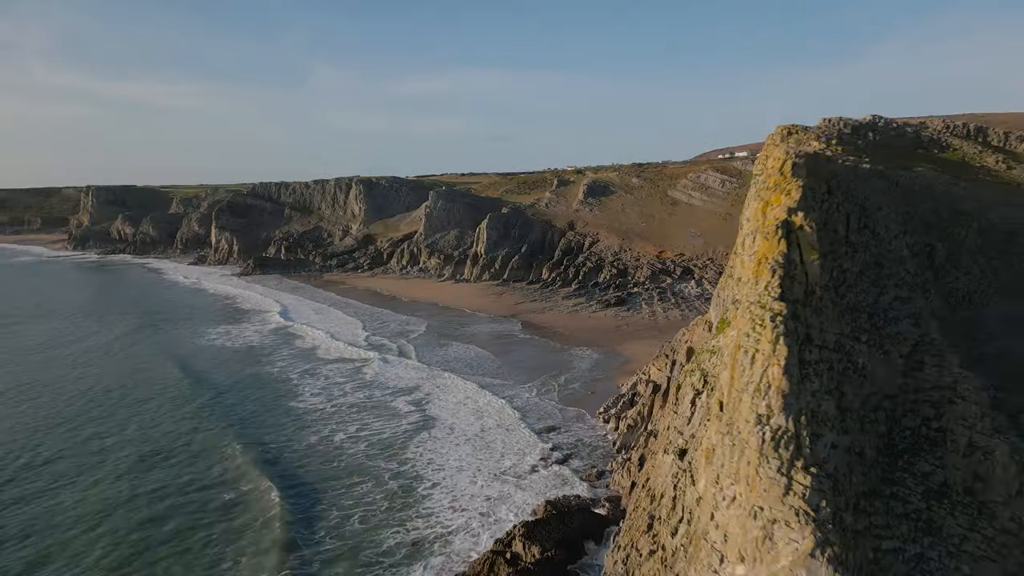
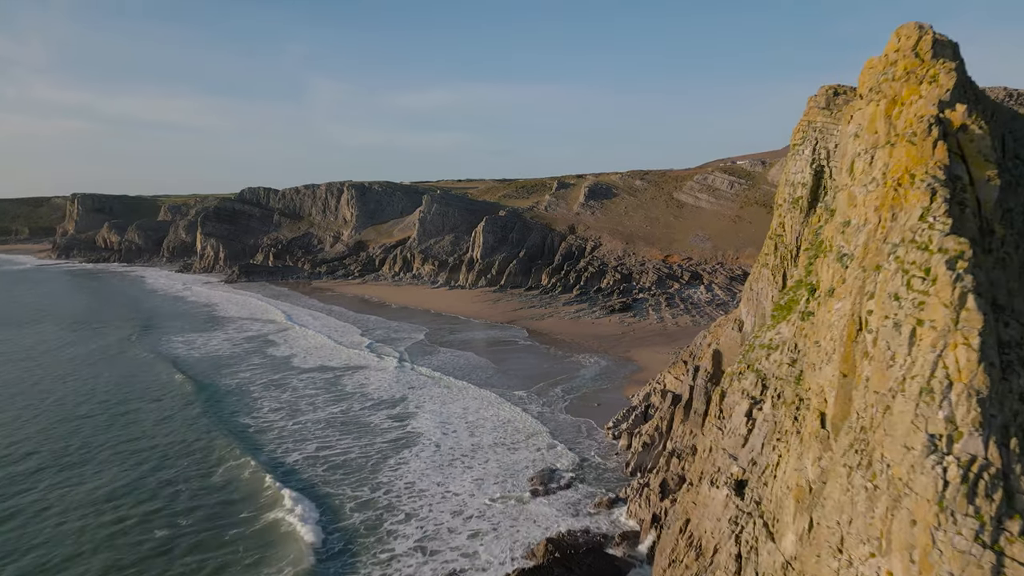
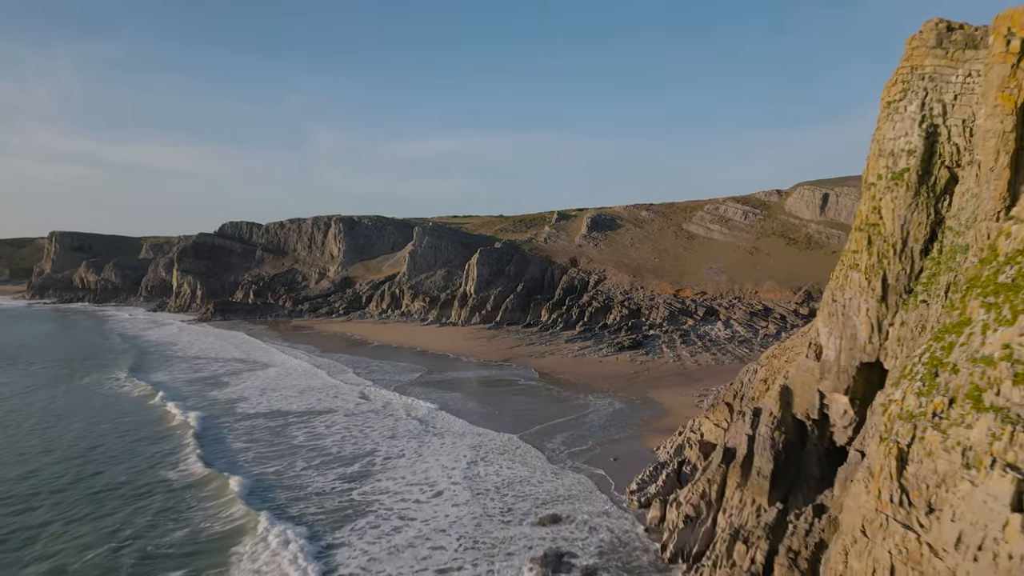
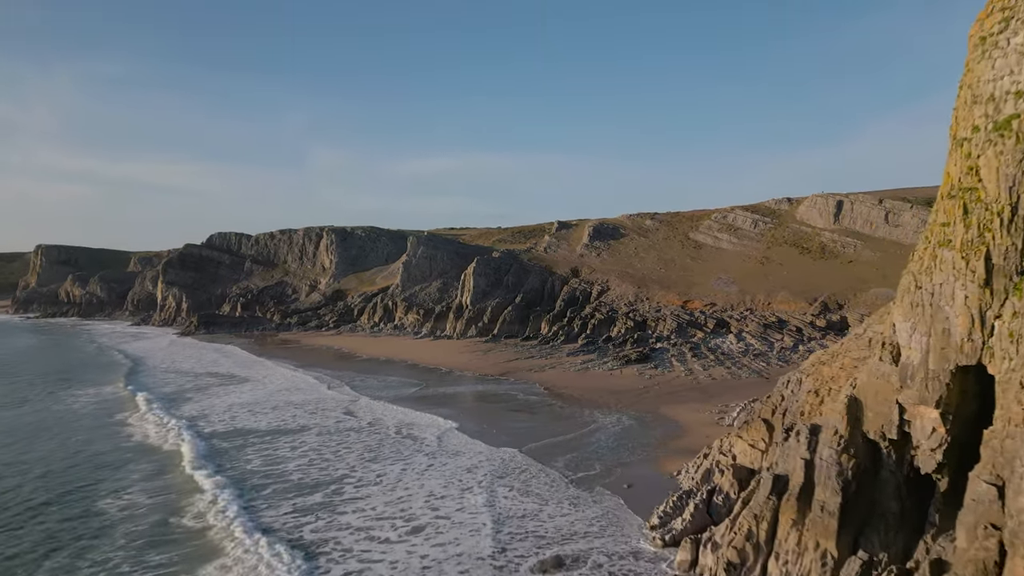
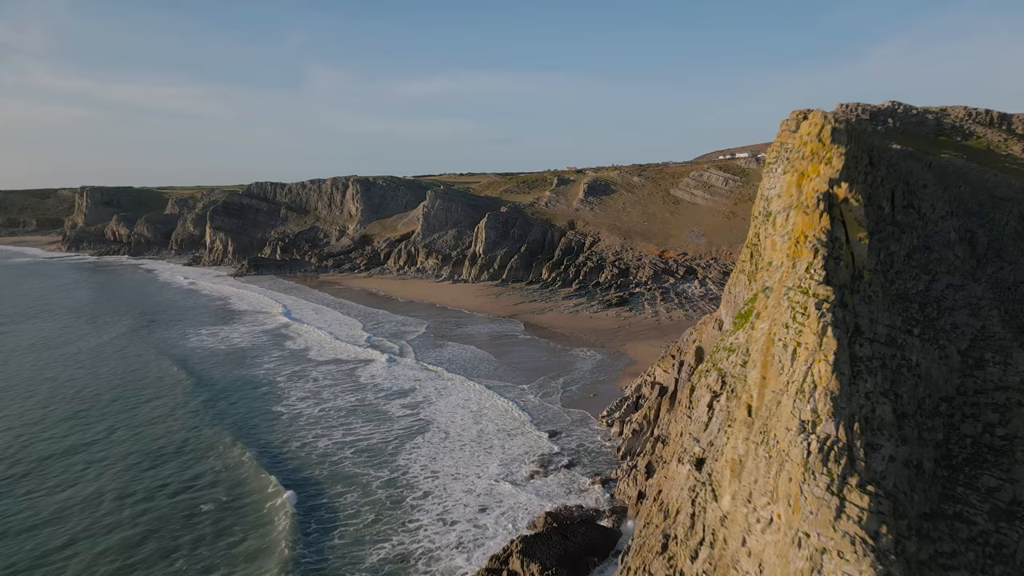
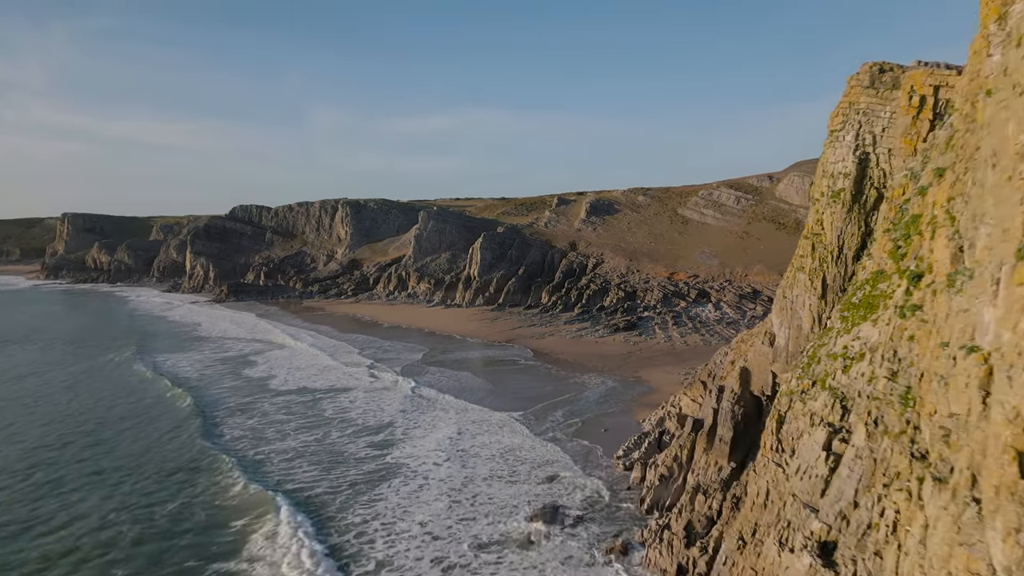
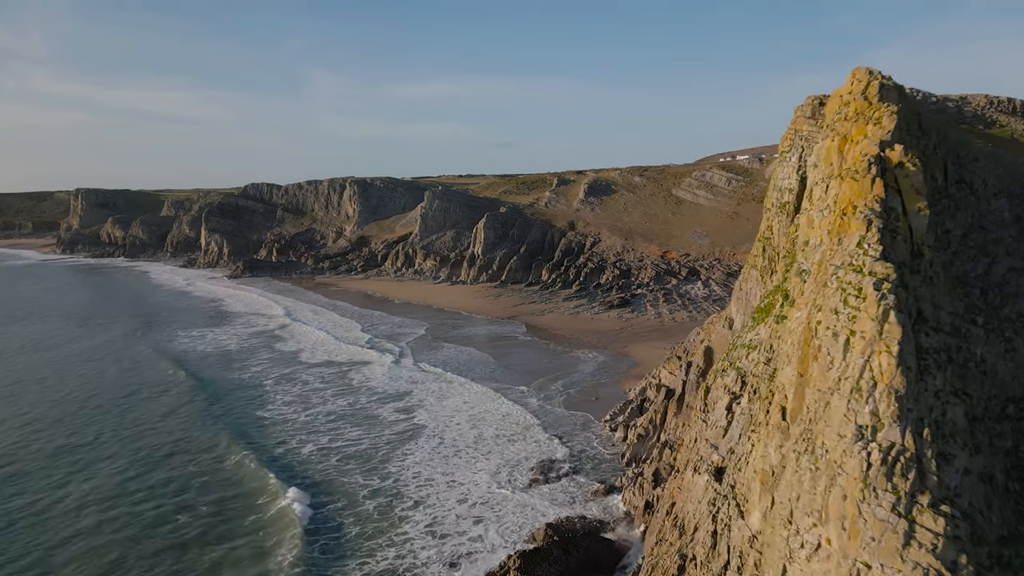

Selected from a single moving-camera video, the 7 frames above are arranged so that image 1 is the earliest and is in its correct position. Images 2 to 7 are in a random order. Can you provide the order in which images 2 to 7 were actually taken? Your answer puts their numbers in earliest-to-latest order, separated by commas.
5, 7, 2, 6, 3, 4
